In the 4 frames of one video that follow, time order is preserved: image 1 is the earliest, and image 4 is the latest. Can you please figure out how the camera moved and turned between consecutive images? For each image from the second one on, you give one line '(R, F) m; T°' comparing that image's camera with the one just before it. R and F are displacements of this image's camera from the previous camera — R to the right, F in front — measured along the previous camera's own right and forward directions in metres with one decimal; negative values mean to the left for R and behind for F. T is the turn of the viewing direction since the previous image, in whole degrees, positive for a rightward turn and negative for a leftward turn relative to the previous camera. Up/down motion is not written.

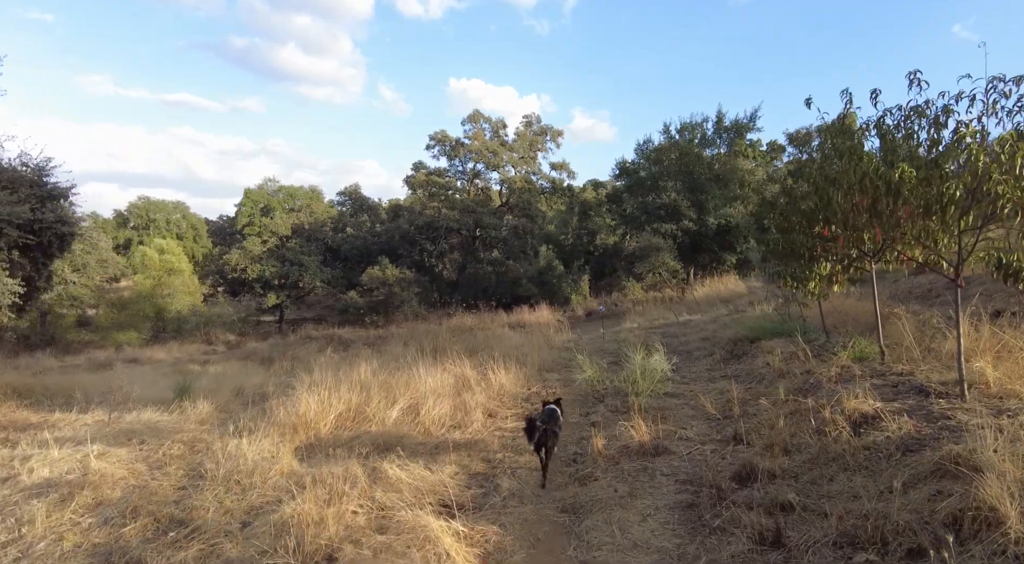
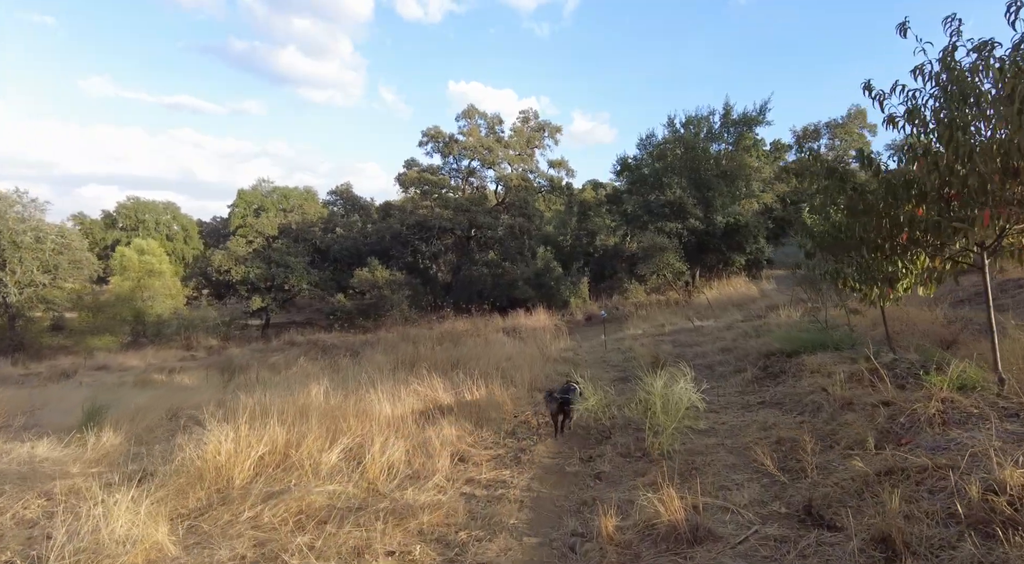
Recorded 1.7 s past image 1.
(+0.2, +1.7) m; 0°
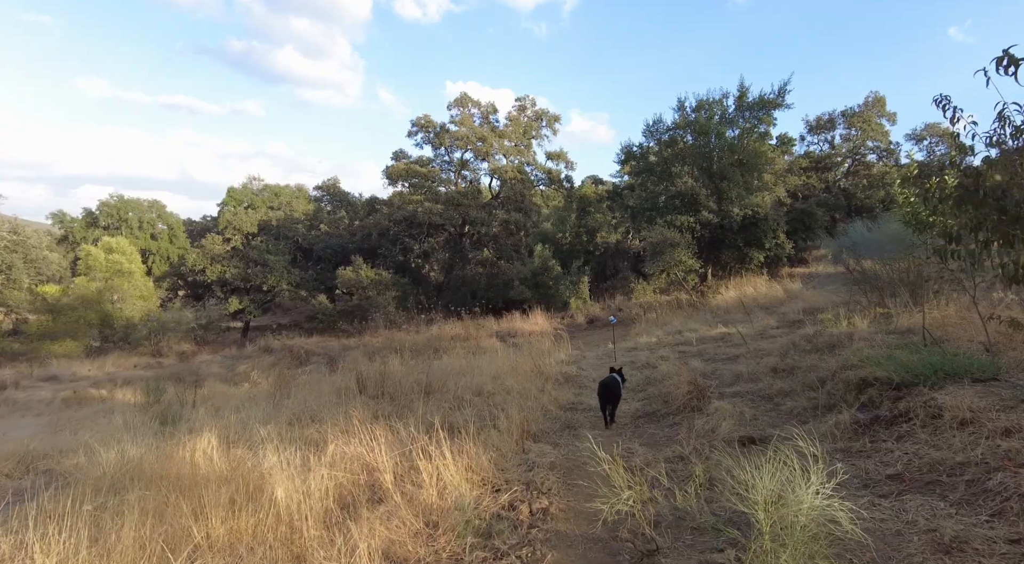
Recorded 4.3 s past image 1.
(+0.1, +2.5) m; 0°
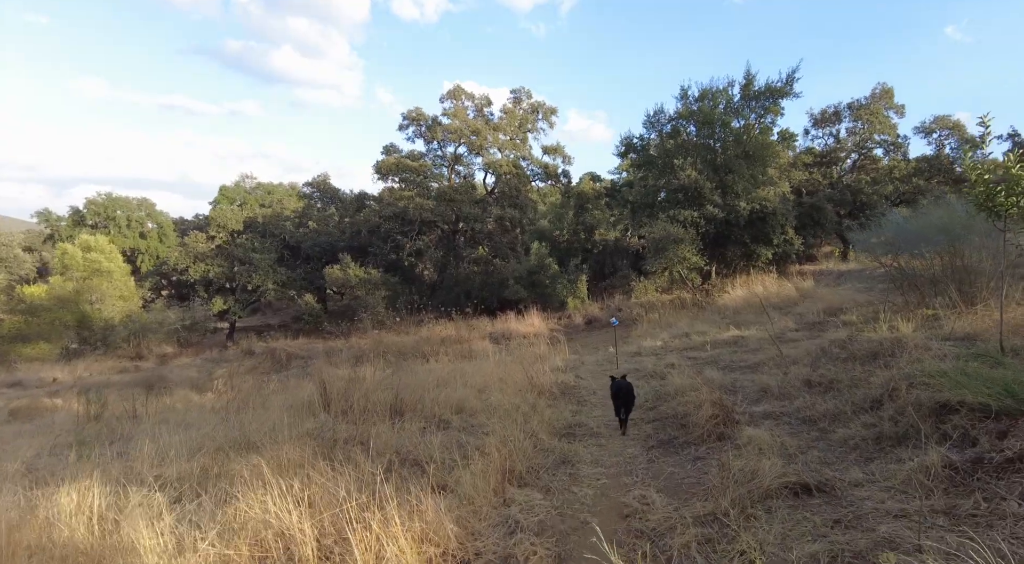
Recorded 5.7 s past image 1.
(+0.1, +1.3) m; 0°
